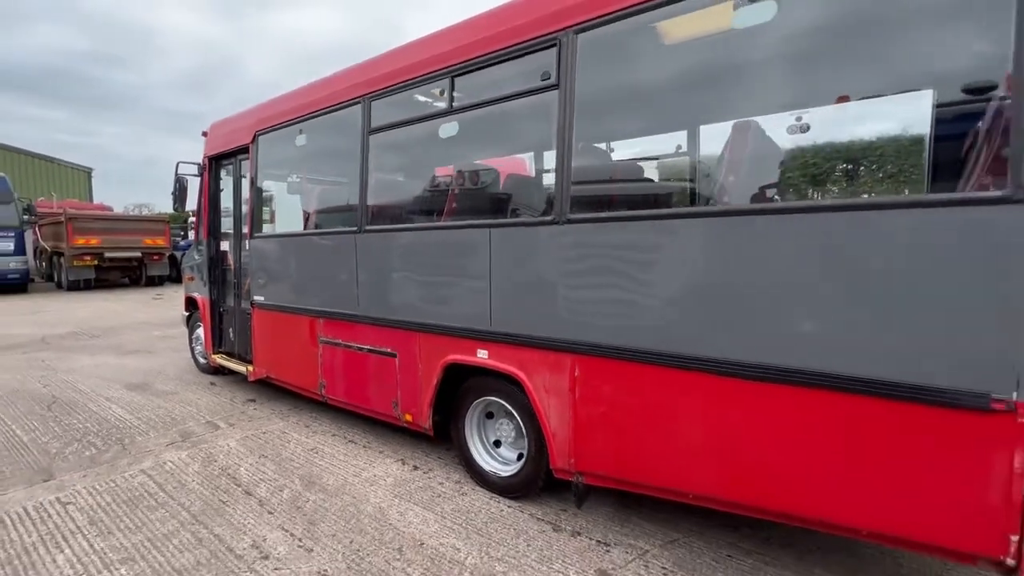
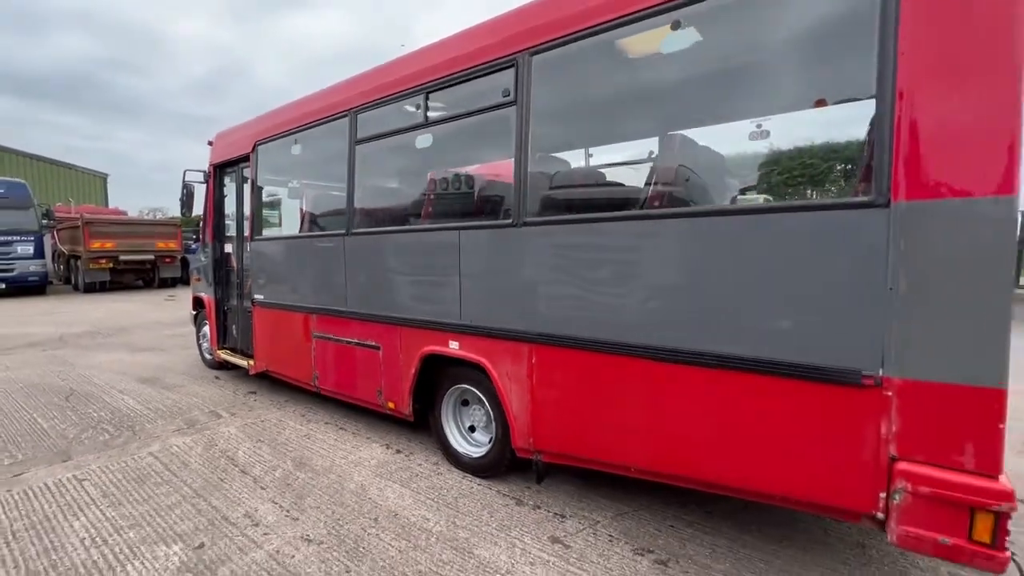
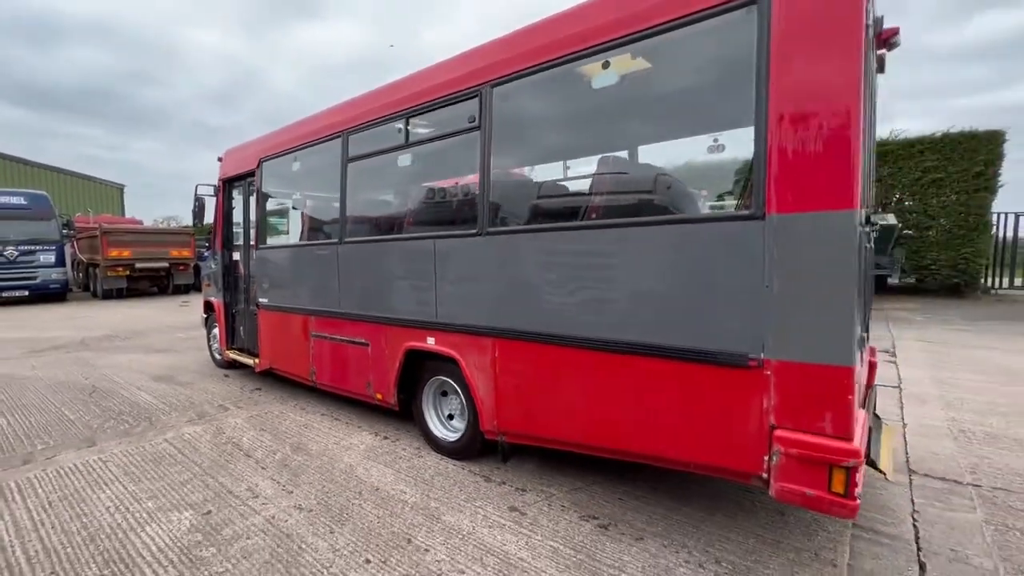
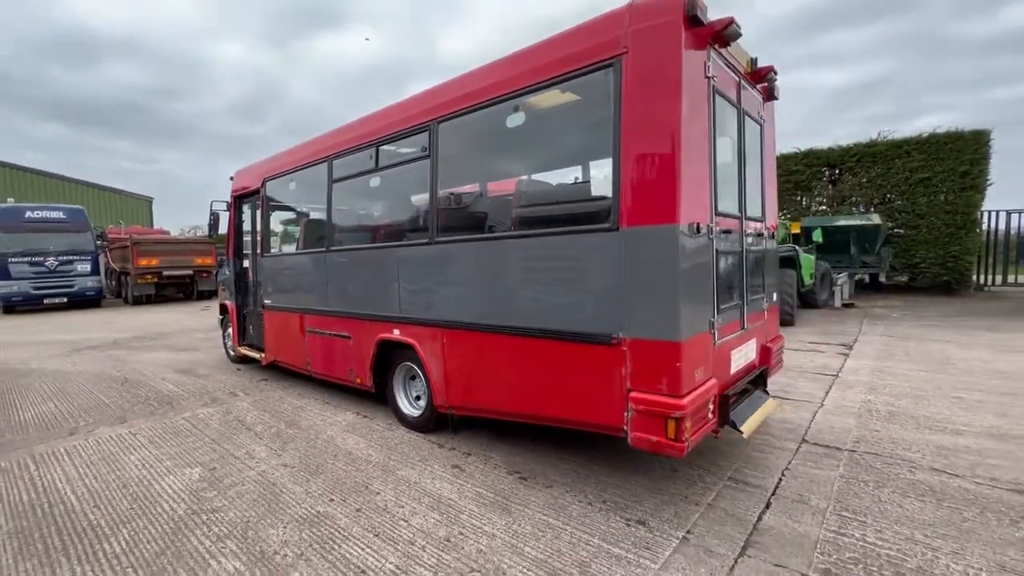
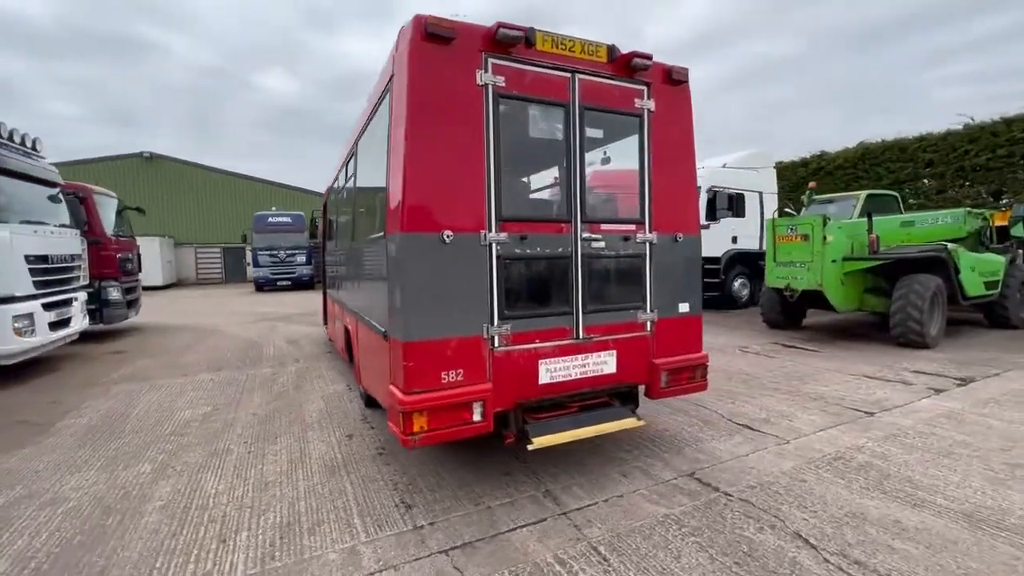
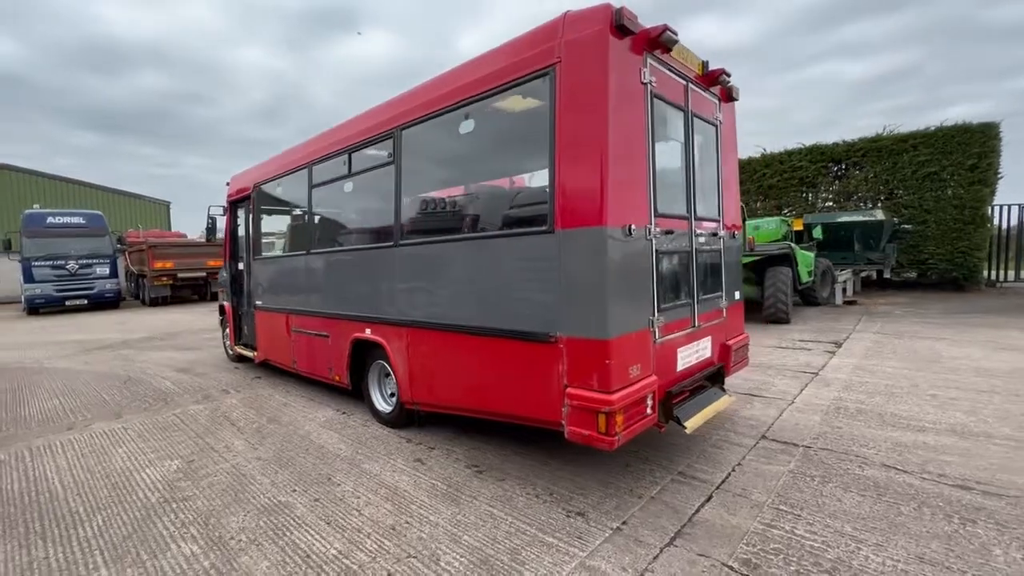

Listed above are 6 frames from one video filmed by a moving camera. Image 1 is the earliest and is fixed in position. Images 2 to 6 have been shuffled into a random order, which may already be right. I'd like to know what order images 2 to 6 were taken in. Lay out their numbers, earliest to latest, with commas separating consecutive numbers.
2, 3, 4, 6, 5
